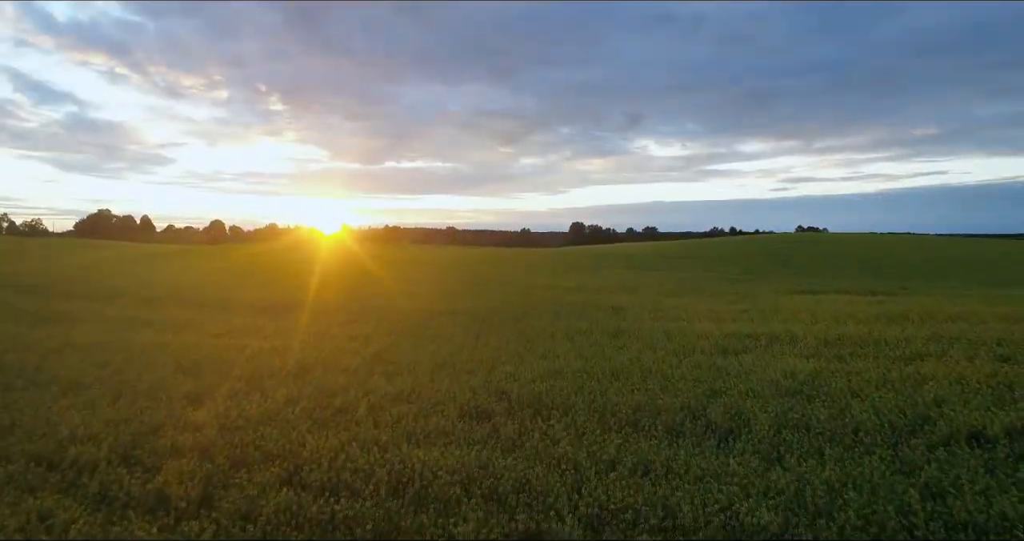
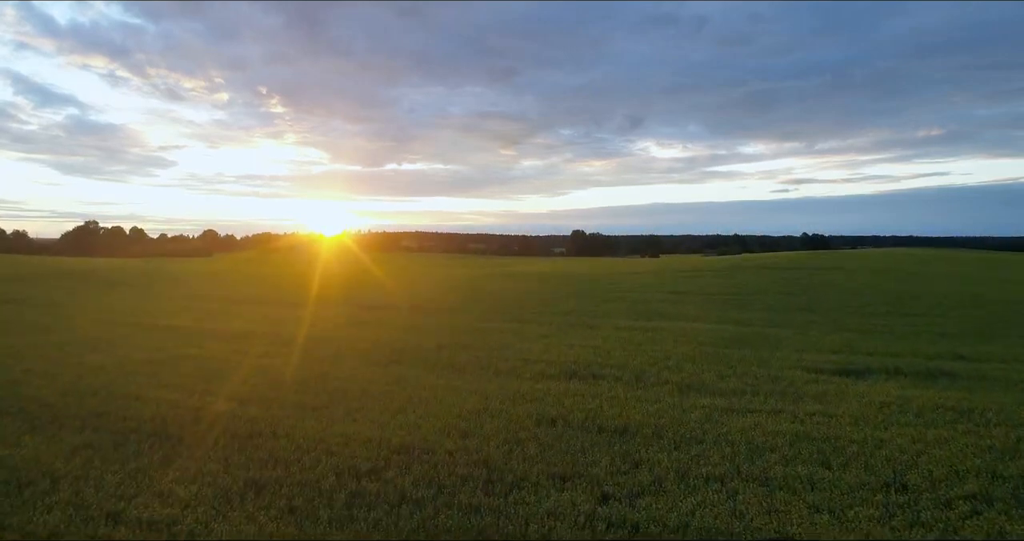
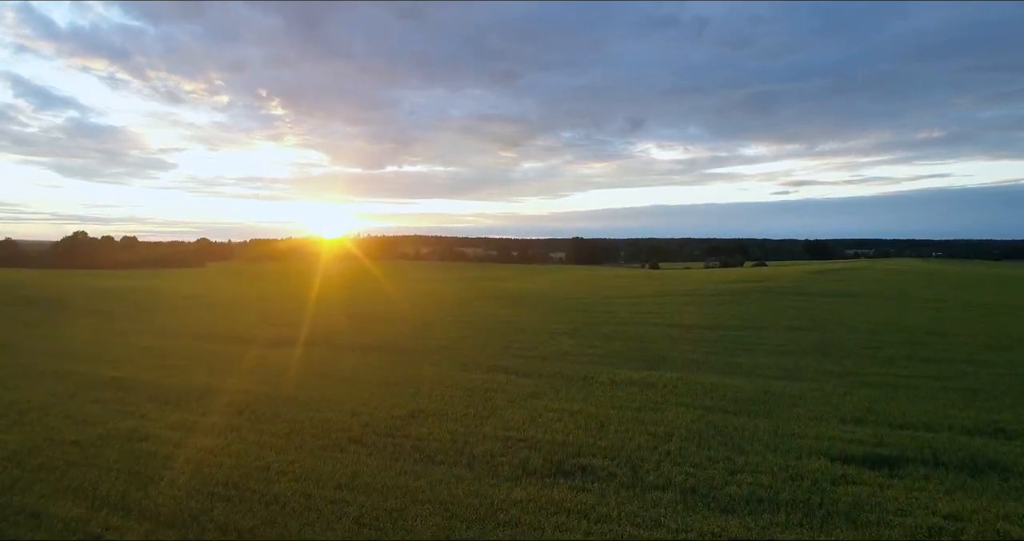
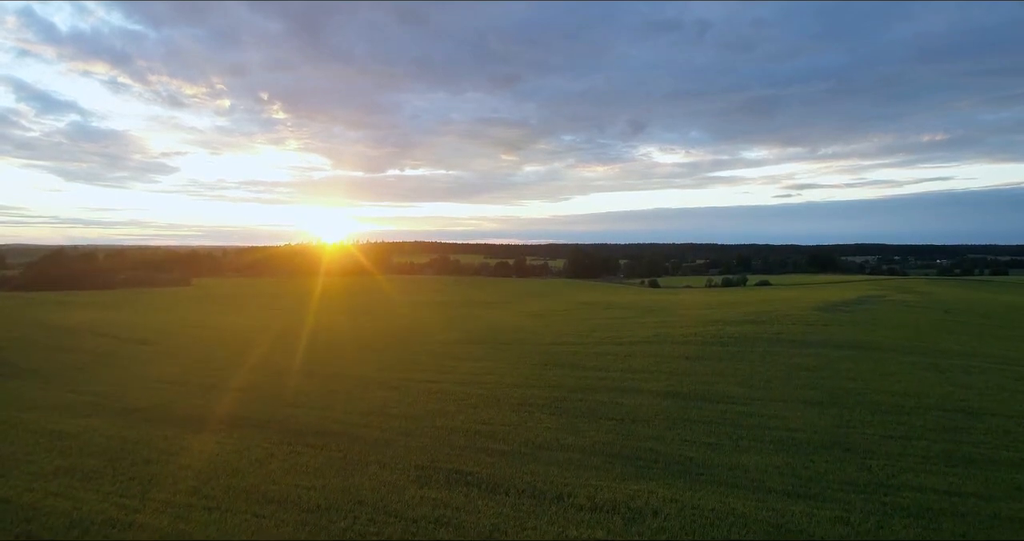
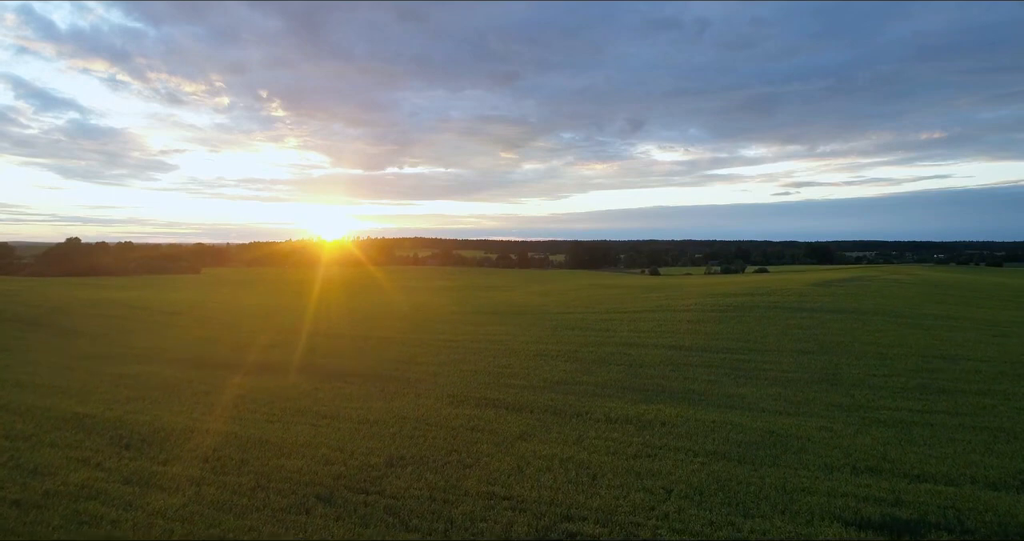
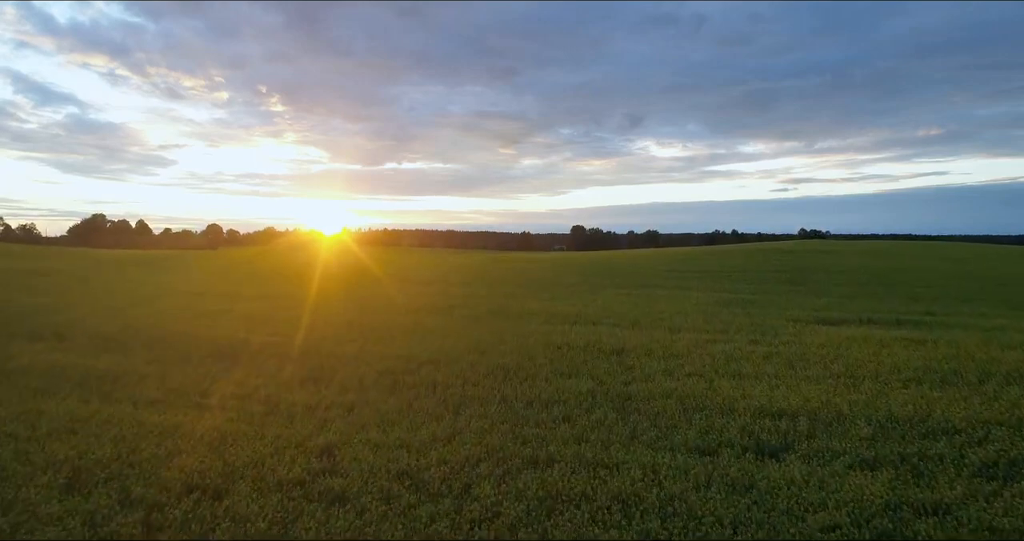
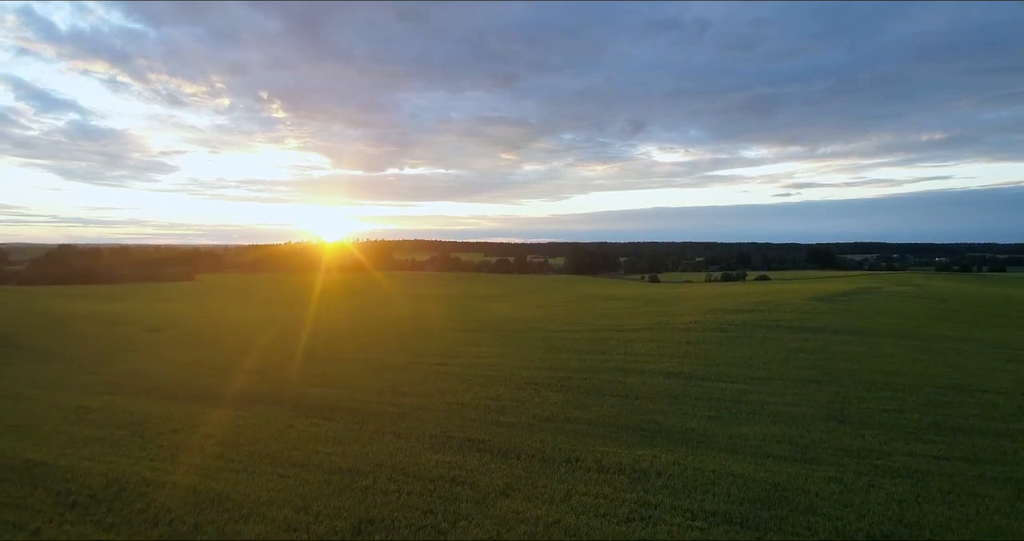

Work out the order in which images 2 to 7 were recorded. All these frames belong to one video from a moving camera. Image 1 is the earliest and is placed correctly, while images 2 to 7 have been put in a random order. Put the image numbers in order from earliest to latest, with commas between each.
6, 2, 3, 5, 7, 4
